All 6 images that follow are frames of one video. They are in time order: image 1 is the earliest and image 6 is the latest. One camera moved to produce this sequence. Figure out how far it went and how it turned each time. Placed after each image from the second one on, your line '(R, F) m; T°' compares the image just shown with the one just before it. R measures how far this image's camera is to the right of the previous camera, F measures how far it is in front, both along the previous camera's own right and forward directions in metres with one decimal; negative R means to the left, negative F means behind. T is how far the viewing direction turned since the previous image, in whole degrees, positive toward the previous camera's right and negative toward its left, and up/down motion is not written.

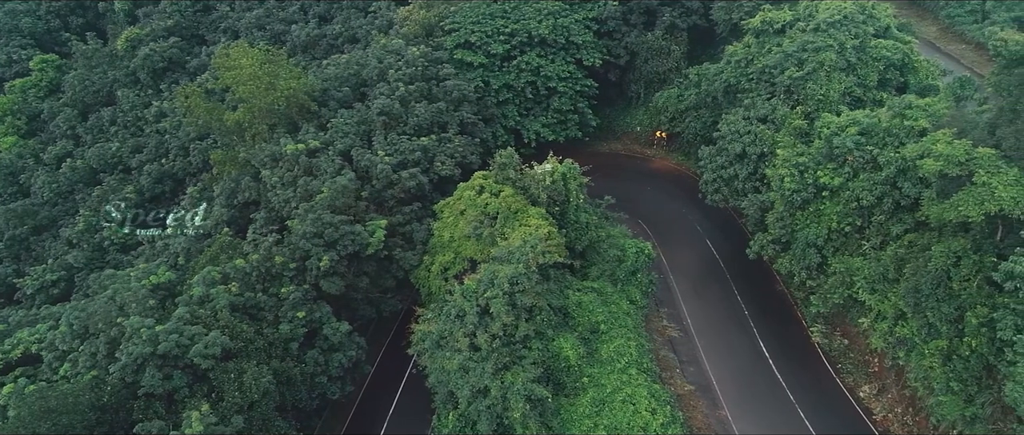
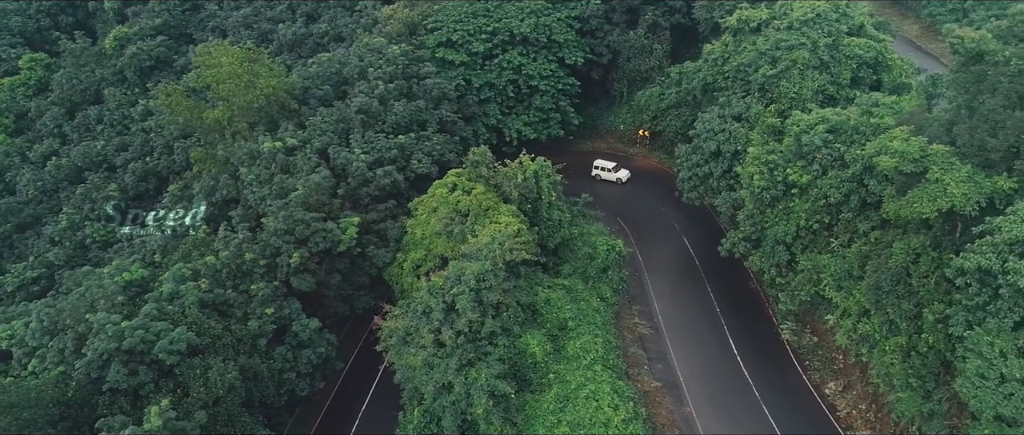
(+1.0, -0.1) m; 0°
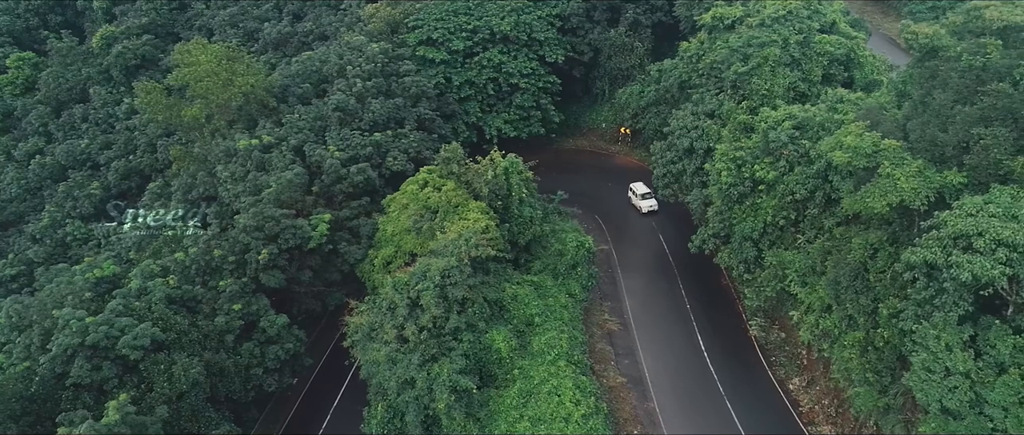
(+1.1, -0.1) m; 0°
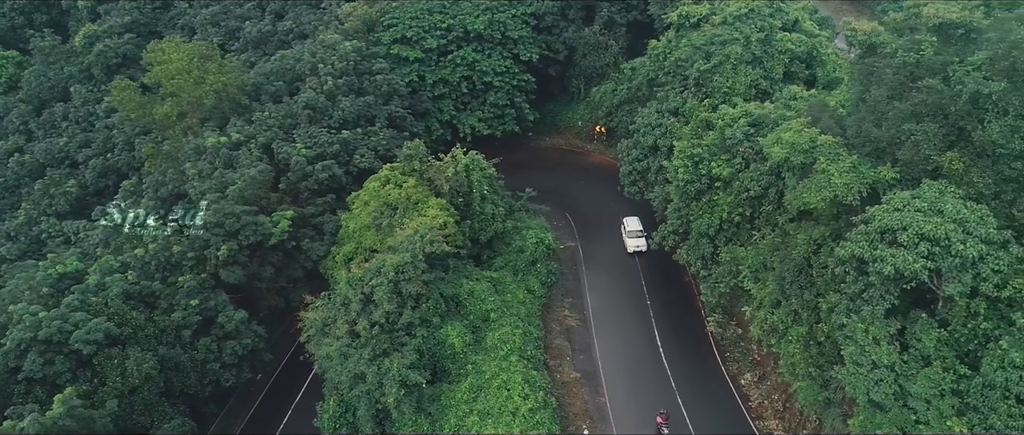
(+1.4, -0.1) m; 0°
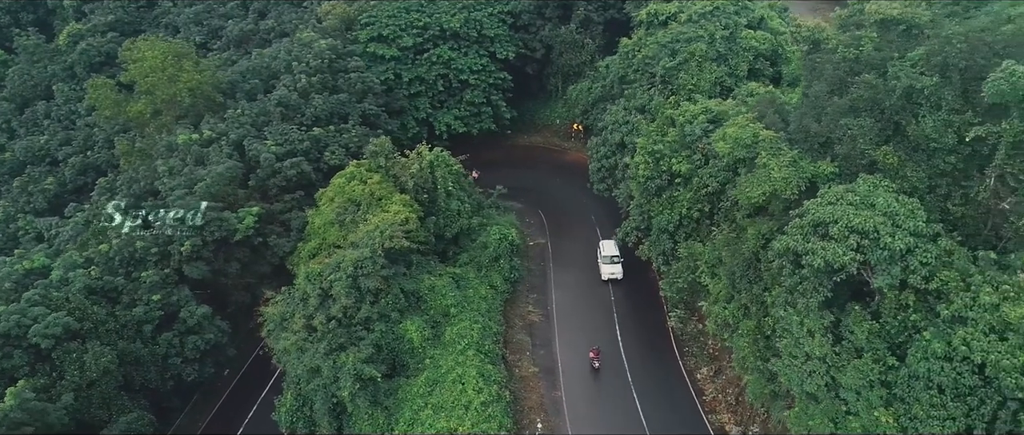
(+1.3, -0.1) m; 0°
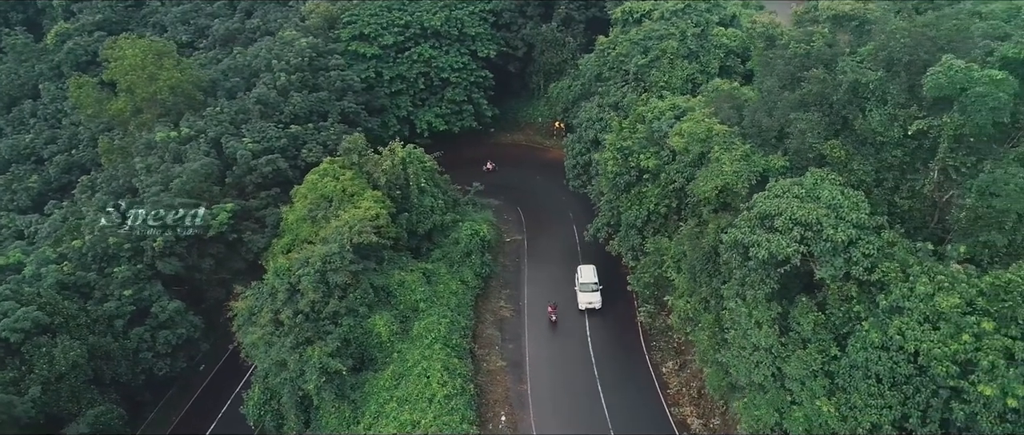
(+1.0, -0.2) m; 0°
